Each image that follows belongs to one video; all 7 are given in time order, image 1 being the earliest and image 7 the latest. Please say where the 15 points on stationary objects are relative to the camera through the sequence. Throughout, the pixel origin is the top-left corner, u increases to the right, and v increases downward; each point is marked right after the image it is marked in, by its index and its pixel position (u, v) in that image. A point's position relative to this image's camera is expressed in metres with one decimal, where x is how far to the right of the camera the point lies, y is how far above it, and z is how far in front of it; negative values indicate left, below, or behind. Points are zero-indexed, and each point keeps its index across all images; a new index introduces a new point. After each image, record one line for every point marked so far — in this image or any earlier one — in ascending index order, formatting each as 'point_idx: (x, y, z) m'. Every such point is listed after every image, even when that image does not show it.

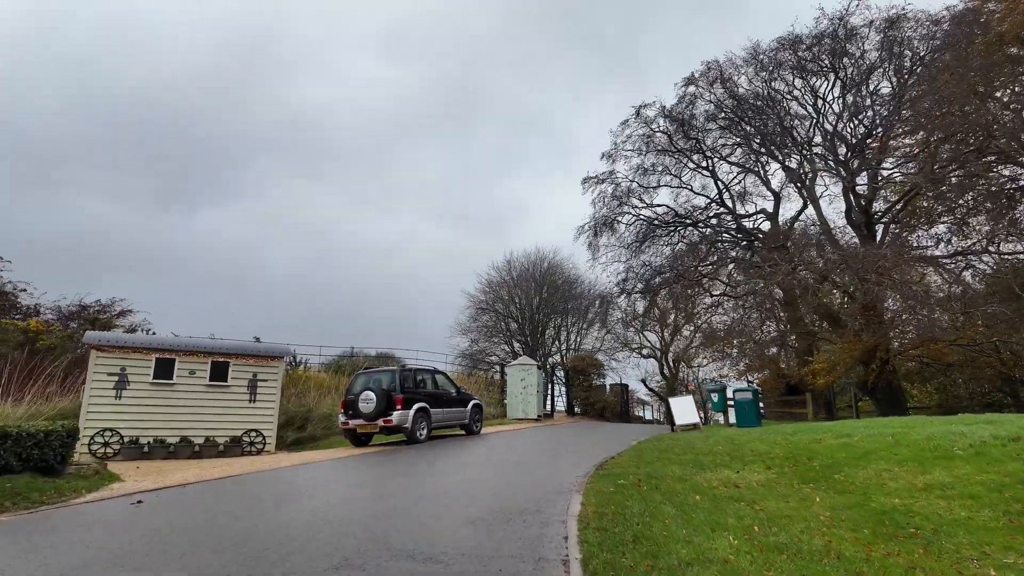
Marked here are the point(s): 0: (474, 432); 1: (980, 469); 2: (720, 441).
0: (-0.8, -3.0, +12.8) m
1: (+4.0, -1.5, +5.1) m
2: (+2.8, -2.1, +8.4) m
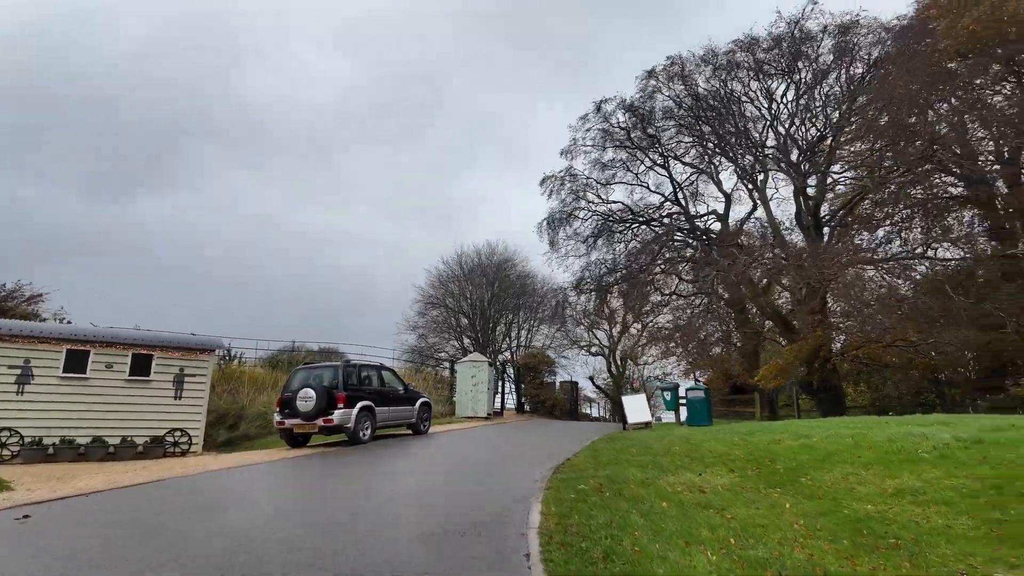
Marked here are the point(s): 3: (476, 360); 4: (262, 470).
0: (-1.8, -2.9, +12.5) m
1: (+3.6, -1.5, +5.1) m
2: (+2.1, -2.1, +8.3) m
3: (-1.1, -2.3, +19.8) m
4: (-3.3, -2.4, +8.2) m
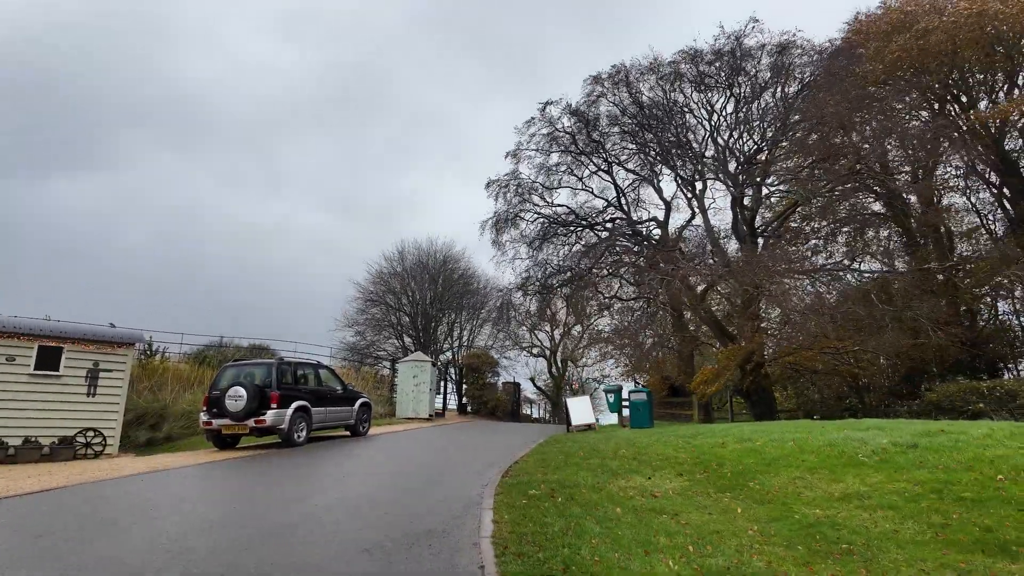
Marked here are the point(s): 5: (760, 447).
0: (-2.9, -2.8, +12.0) m
1: (+3.2, -1.6, +5.2) m
2: (+1.4, -2.1, +8.3) m
3: (-2.9, -2.2, +19.4) m
4: (-4.0, -2.3, +7.6) m
5: (+2.8, -1.8, +6.9) m
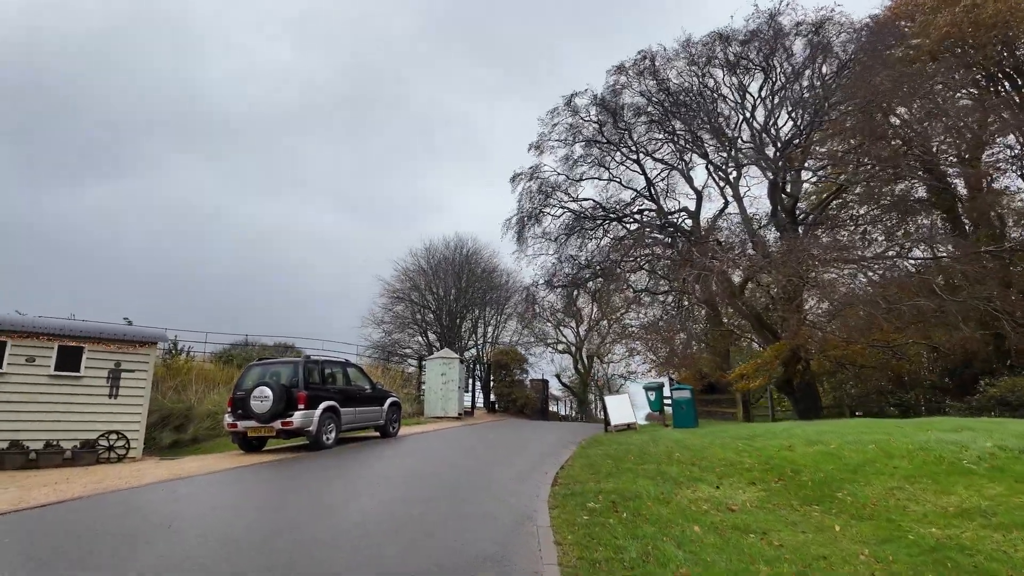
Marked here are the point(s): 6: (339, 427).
0: (-2.3, -2.7, +11.5) m
1: (+3.6, -1.4, +4.5) m
2: (+1.9, -2.0, +7.6) m
3: (-2.0, -2.1, +18.8) m
4: (-3.5, -2.2, +7.2) m
5: (+3.2, -1.6, +6.2) m
6: (-2.8, -2.2, +10.1) m
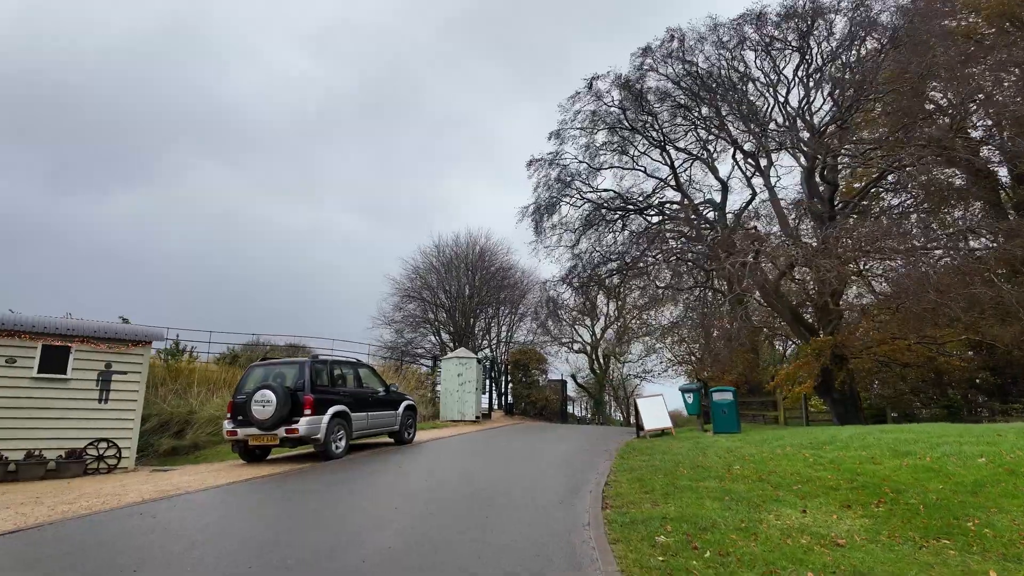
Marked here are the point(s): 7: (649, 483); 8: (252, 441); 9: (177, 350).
0: (-1.8, -2.6, +10.7) m
1: (+3.9, -1.3, +3.5) m
2: (+2.3, -1.9, +6.7) m
3: (-1.4, -2.0, +18.0) m
4: (-3.1, -2.1, +6.3) m
5: (+3.6, -1.5, +5.3) m
6: (-2.4, -2.1, +9.2) m
7: (+1.3, -1.8, +5.8) m
8: (-3.5, -2.0, +8.4) m
9: (-8.0, -1.5, +14.9) m
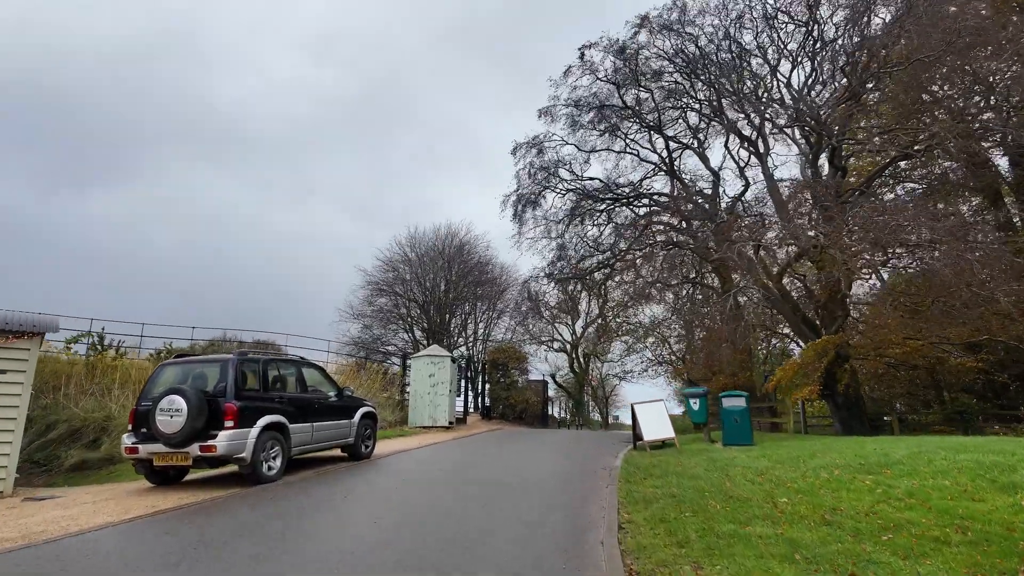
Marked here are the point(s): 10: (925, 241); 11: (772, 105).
0: (-2.2, -2.4, +9.0) m
1: (+3.8, -1.2, +2.1) m
2: (+2.1, -1.7, +5.2) m
3: (-2.0, -1.7, +16.3) m
4: (-3.3, -1.9, +4.7) m
5: (+3.5, -1.3, +3.8) m
6: (-2.7, -1.9, +7.5) m
7: (+1.1, -1.7, +4.3) m
8: (-3.7, -1.8, +6.7) m
9: (-8.5, -1.2, +13.1) m
10: (+9.4, +1.1, +14.6) m
11: (+7.4, +5.2, +18.0) m
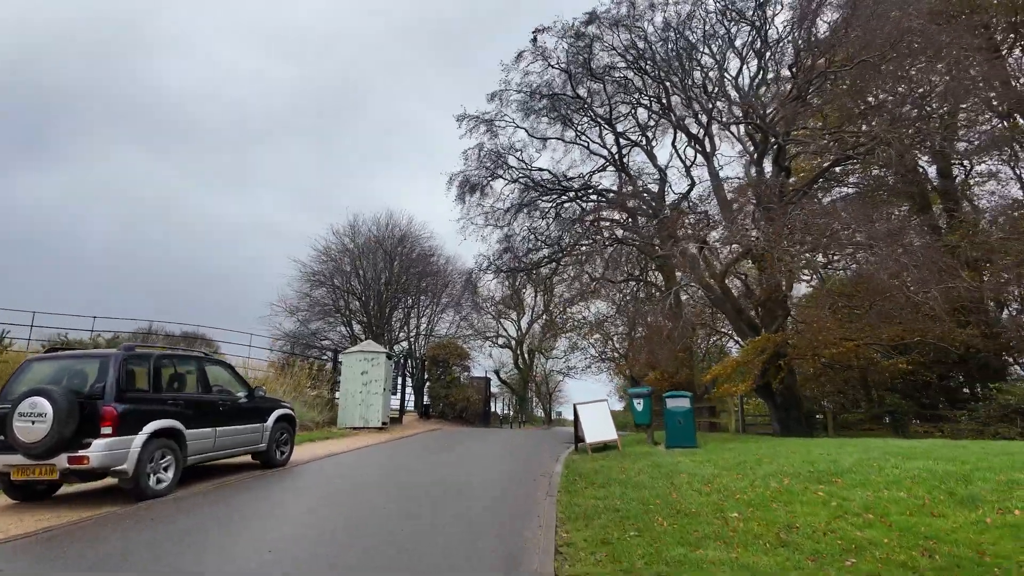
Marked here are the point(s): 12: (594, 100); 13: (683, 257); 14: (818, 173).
0: (-3.1, -2.2, +8.2) m
1: (+3.5, -1.2, +1.8) m
2: (+1.6, -1.7, +4.7) m
3: (-3.5, -1.5, +15.5) m
4: (-3.8, -1.8, +3.8) m
5: (+3.0, -1.3, +3.5) m
6: (-3.4, -1.8, +6.7) m
7: (+0.7, -1.6, +3.8) m
8: (-4.4, -1.7, +5.8) m
9: (-9.6, -0.9, +11.7) m
10: (+8.0, +1.1, +14.7) m
11: (+5.9, +5.2, +17.9) m
12: (+2.5, +5.9, +19.8) m
13: (+4.4, +0.9, +16.6) m
14: (+8.7, +3.3, +17.9) m
